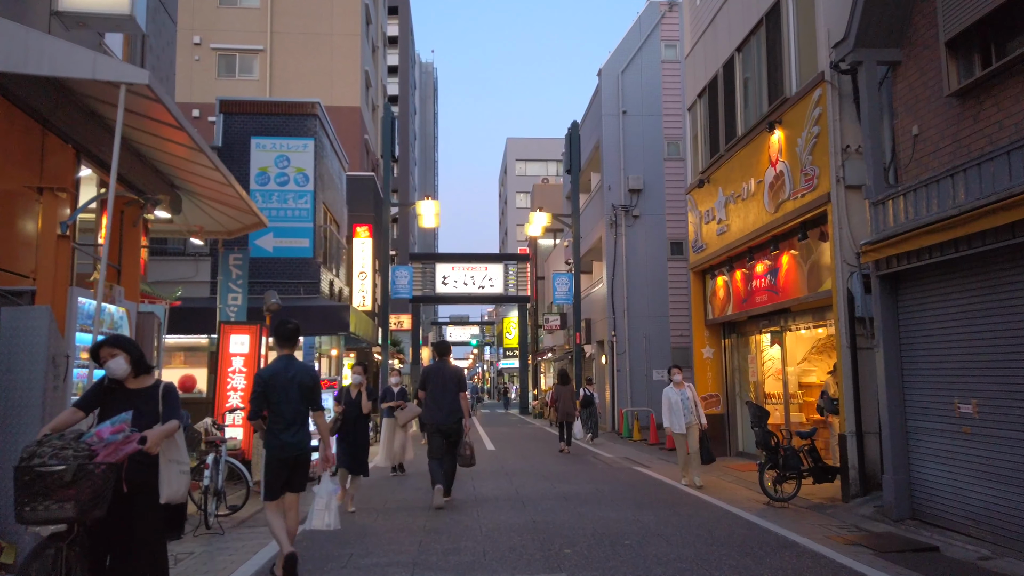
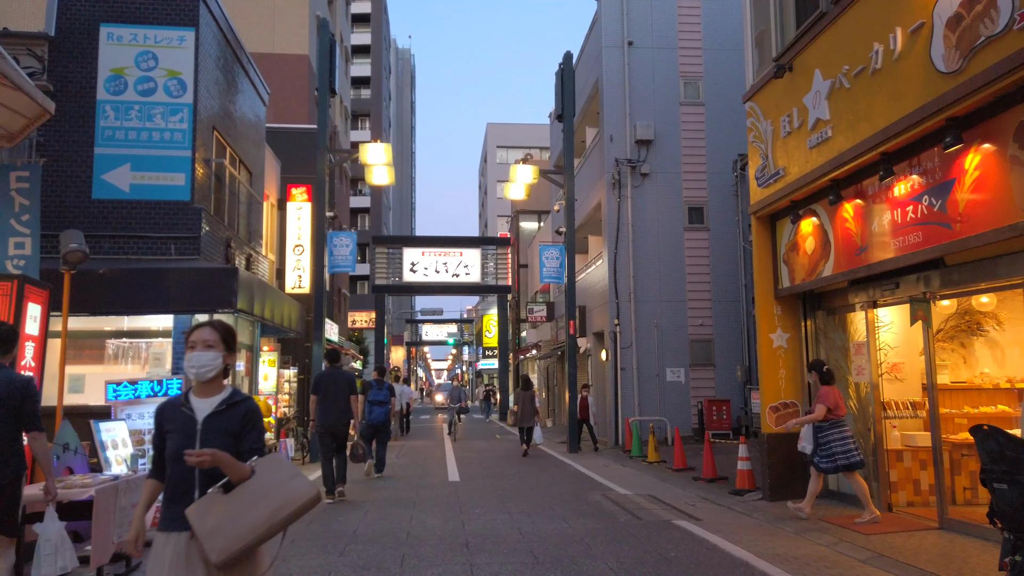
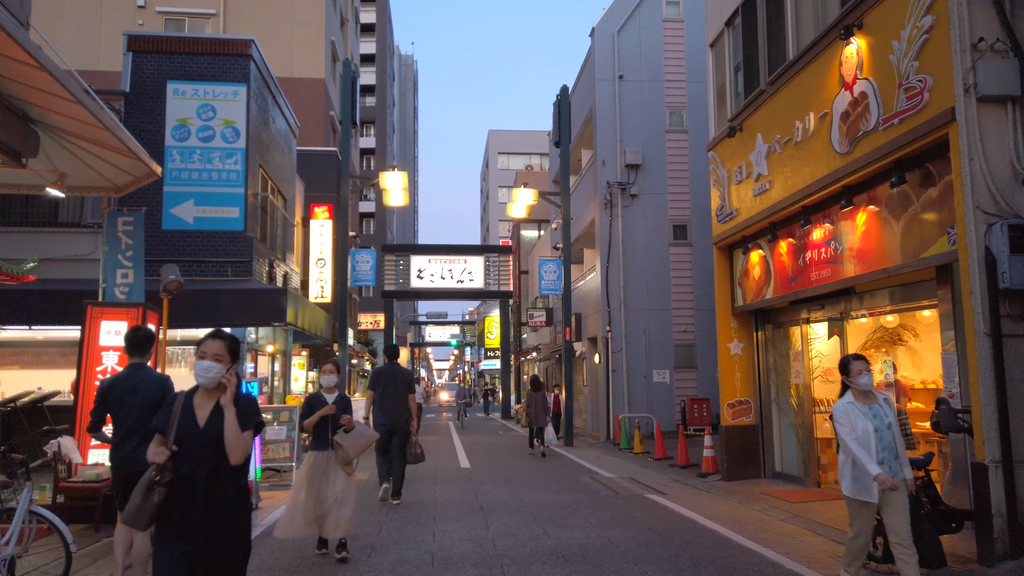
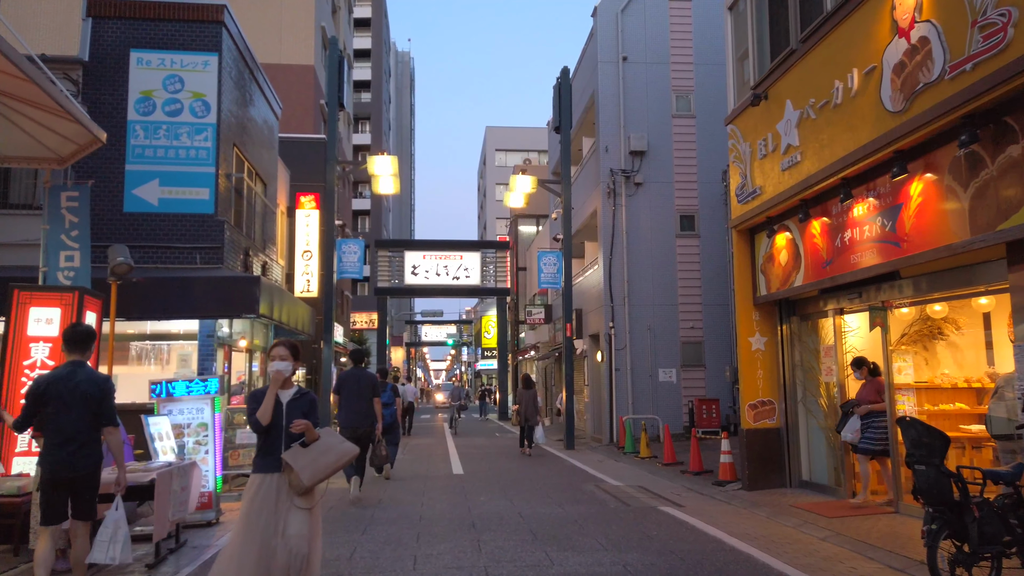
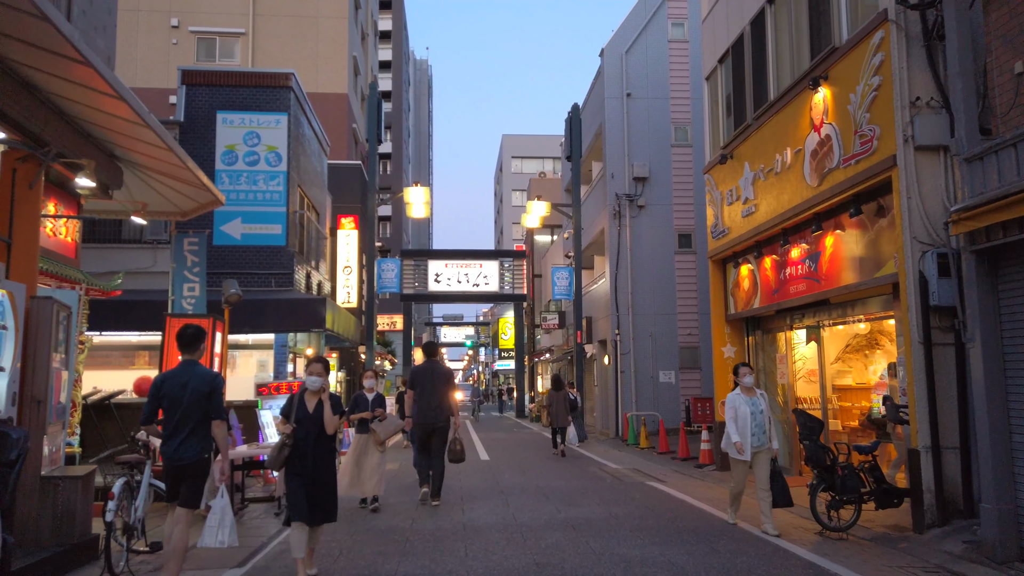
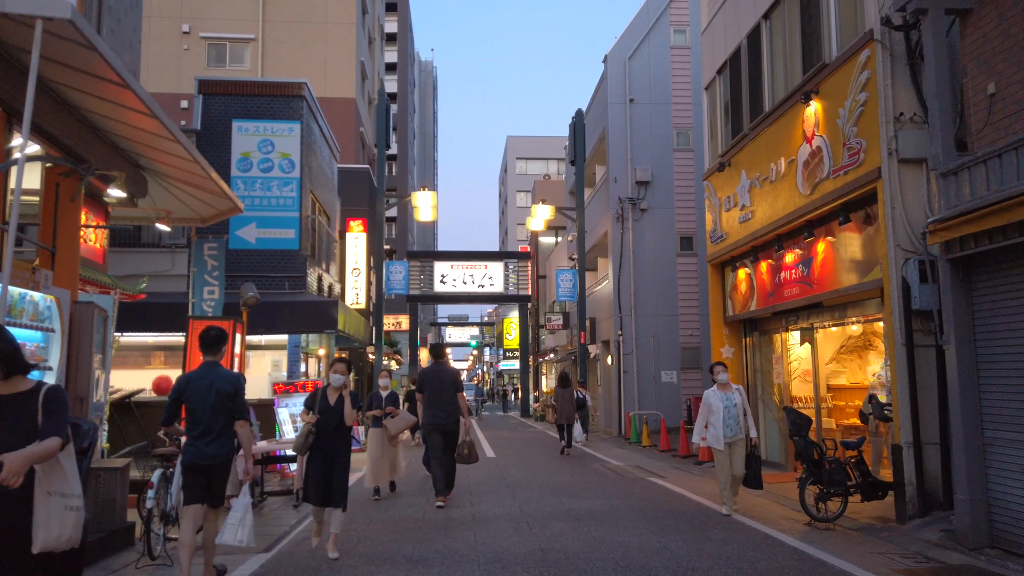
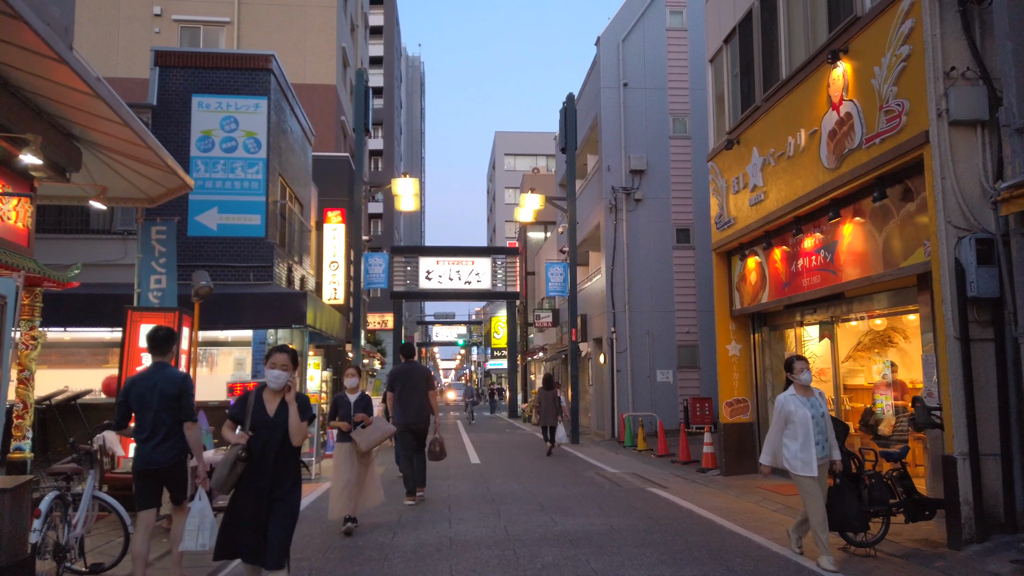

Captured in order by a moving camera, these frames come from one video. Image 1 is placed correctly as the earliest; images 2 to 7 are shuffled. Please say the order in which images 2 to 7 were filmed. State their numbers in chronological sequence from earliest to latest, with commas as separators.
6, 5, 7, 3, 4, 2
